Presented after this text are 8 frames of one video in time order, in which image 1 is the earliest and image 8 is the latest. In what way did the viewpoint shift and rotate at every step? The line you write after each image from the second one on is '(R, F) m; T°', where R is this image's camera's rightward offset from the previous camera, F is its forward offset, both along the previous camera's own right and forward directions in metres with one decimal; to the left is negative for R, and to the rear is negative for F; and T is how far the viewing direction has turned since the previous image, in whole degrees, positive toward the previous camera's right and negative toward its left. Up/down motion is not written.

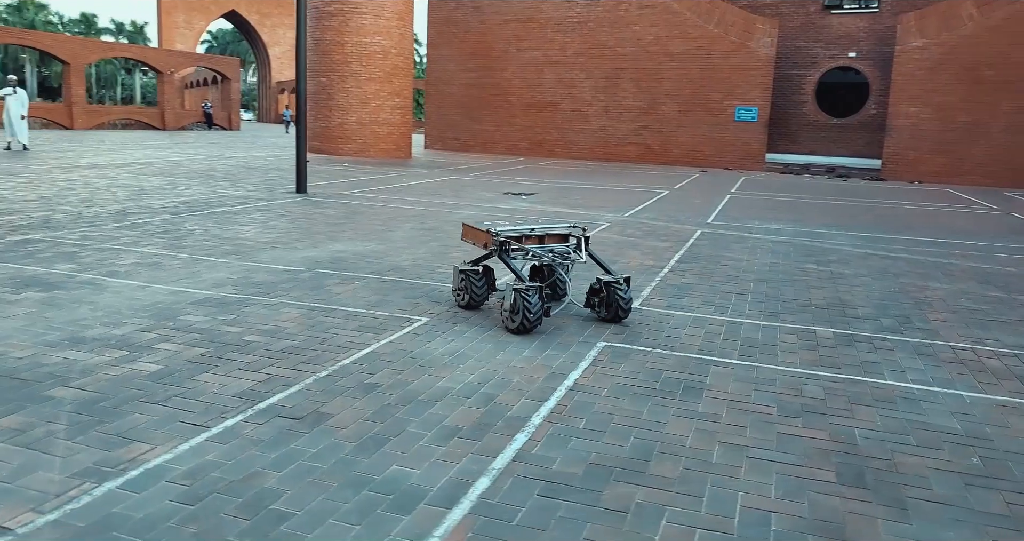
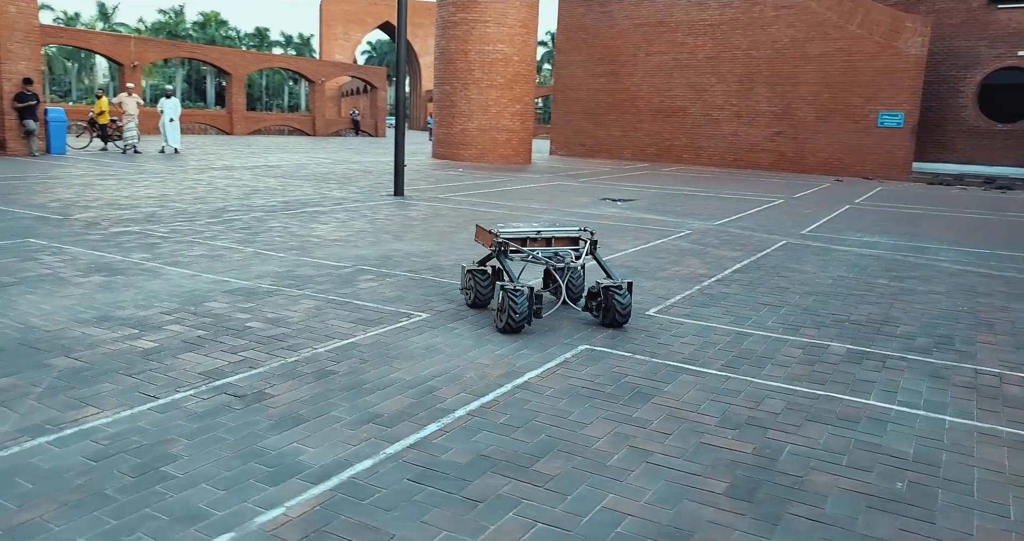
(+1.1, 0.0) m; -10°
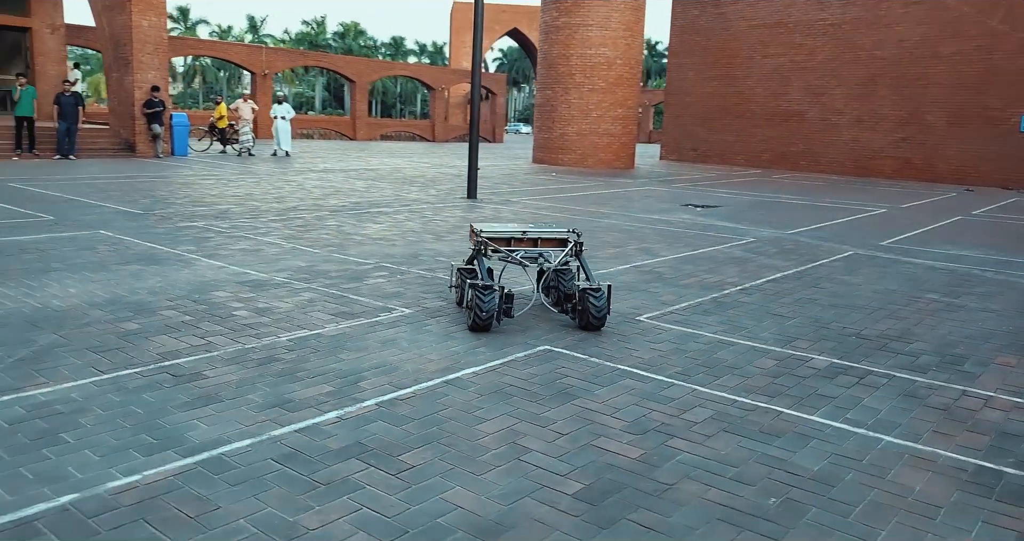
(+1.1, 0.0) m; -9°
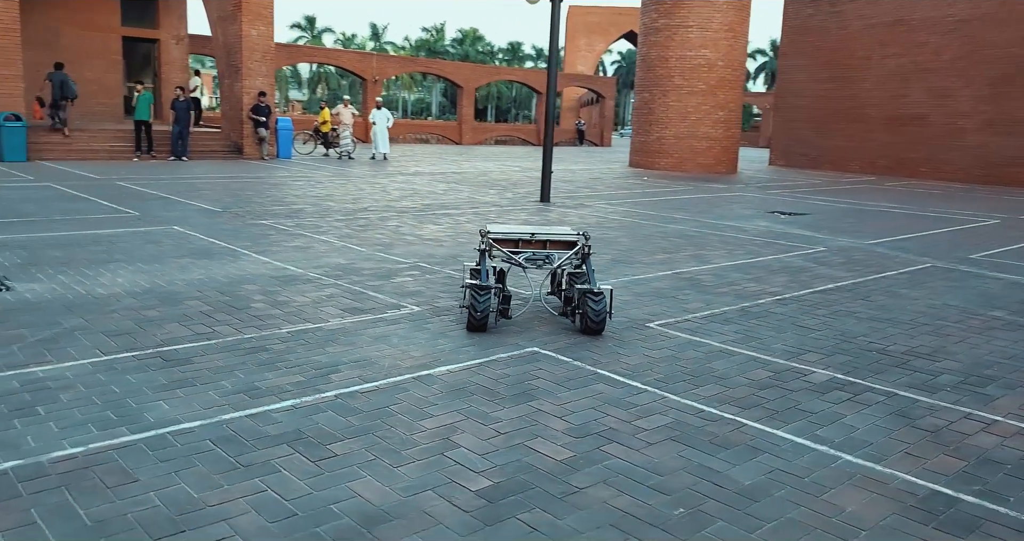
(+0.8, 0.0) m; -8°
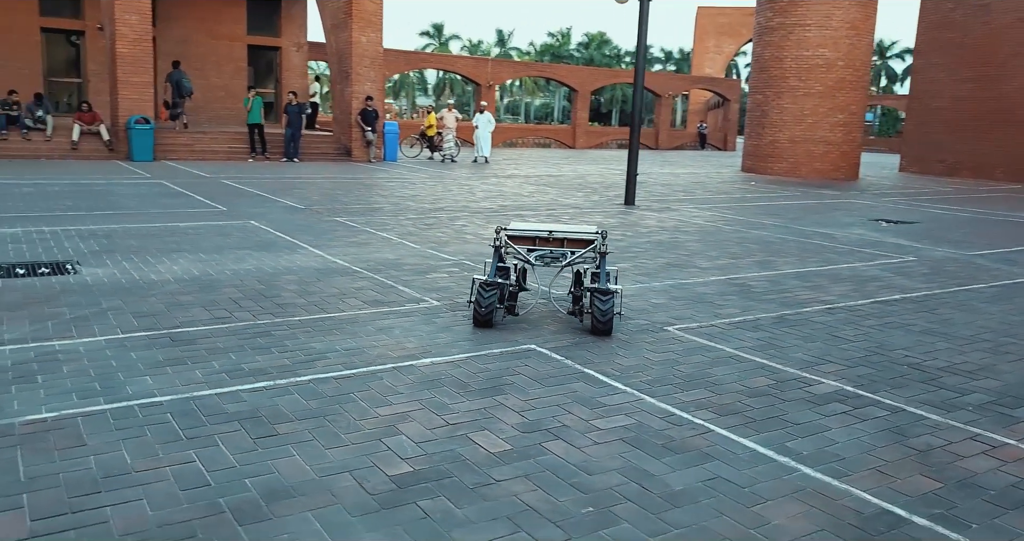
(+0.8, +0.1) m; -9°
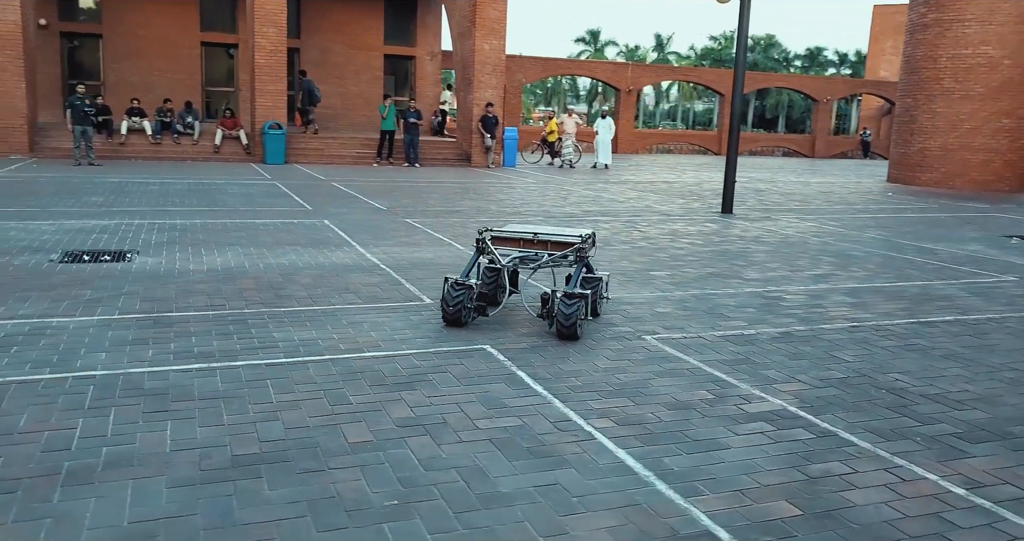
(+1.4, +0.1) m; -11°
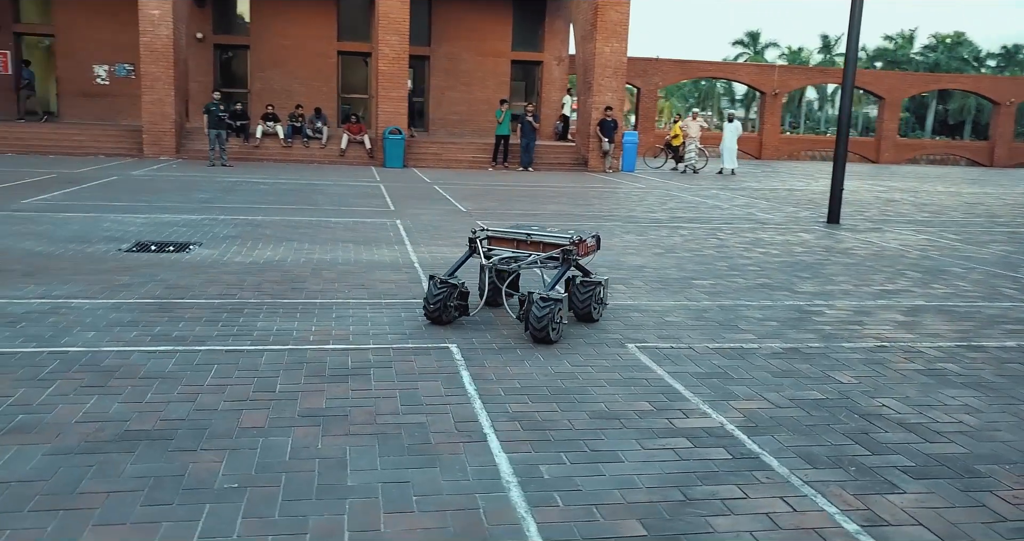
(+1.3, +0.2) m; -11°
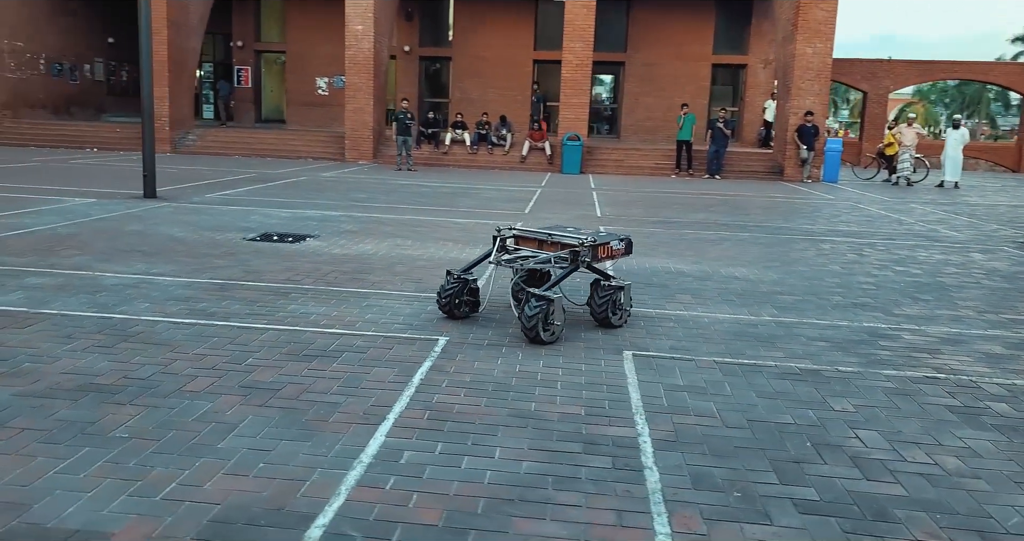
(+1.7, +0.2) m; -16°
